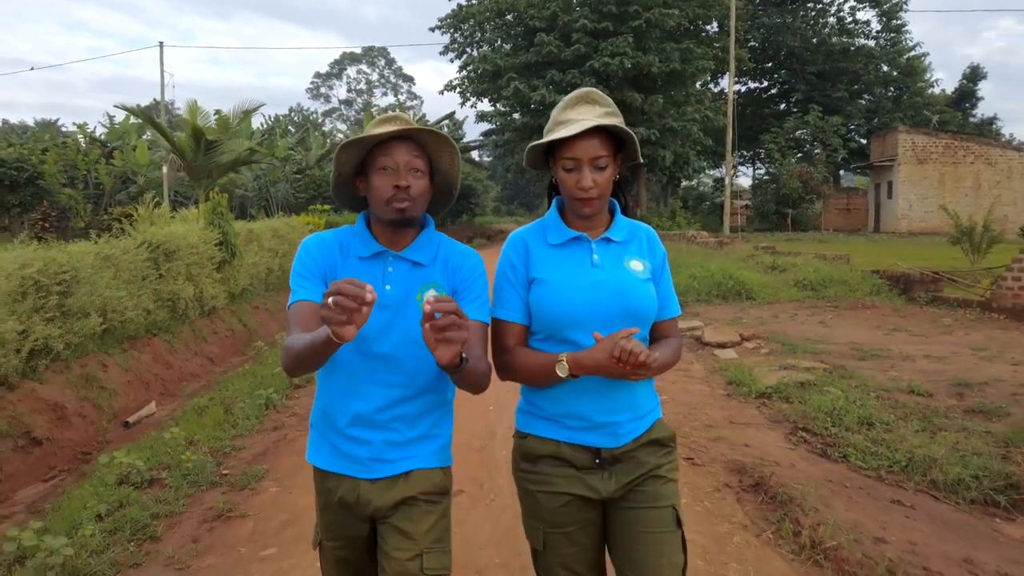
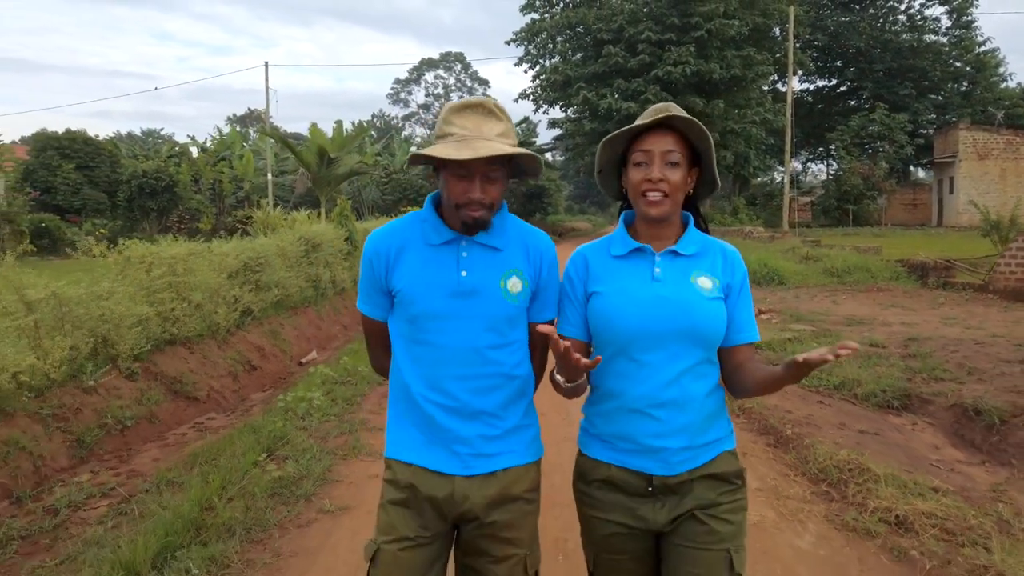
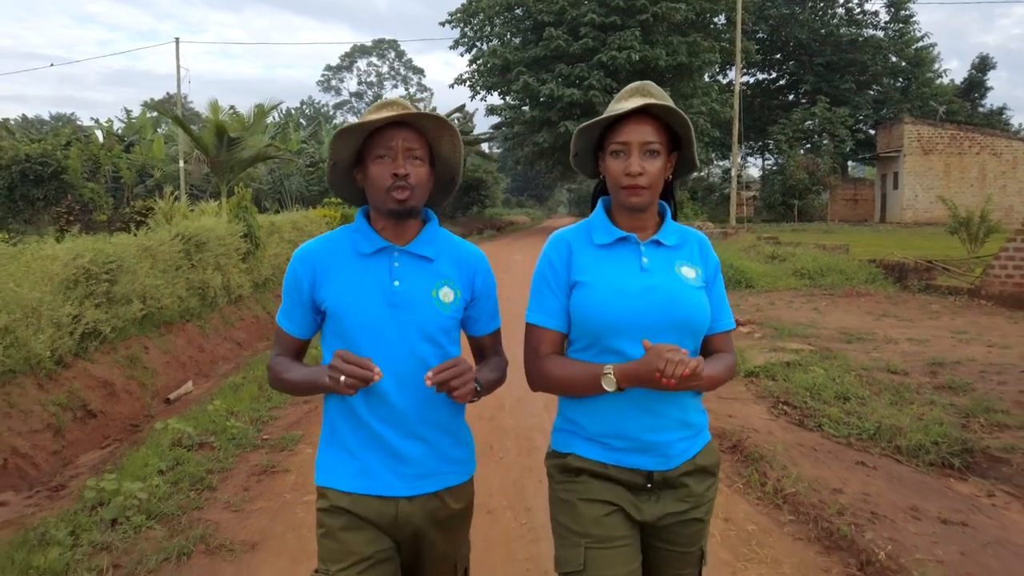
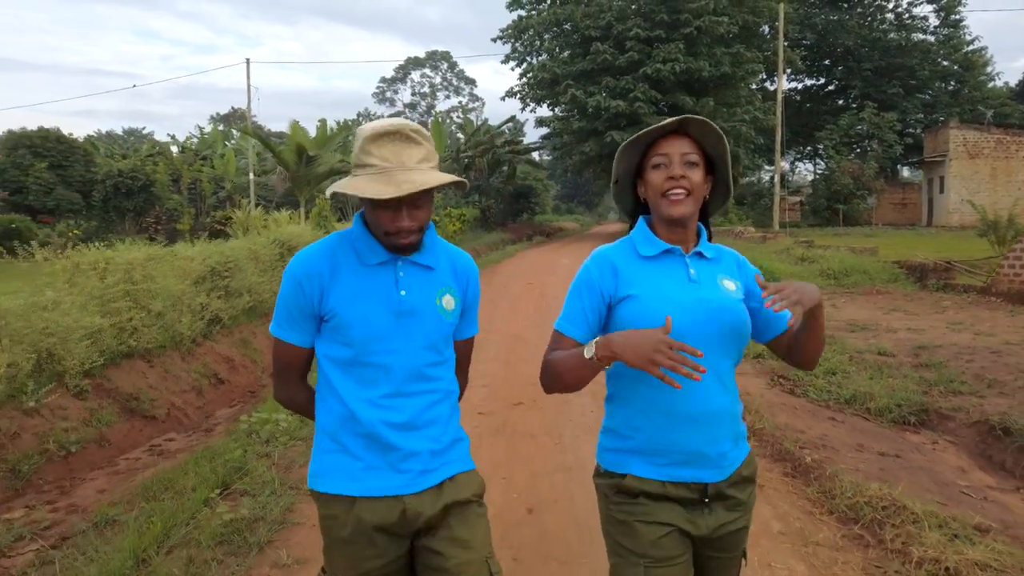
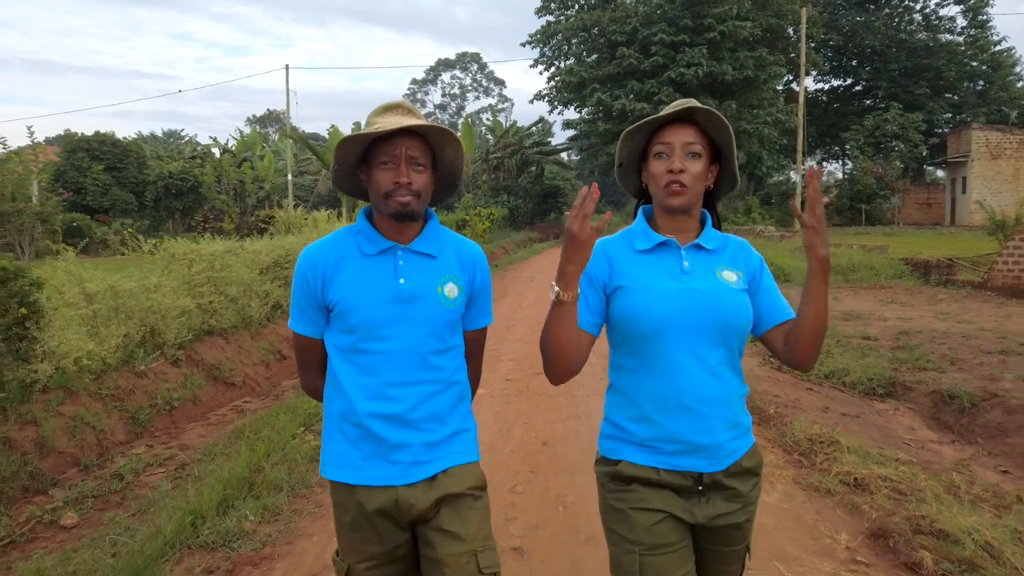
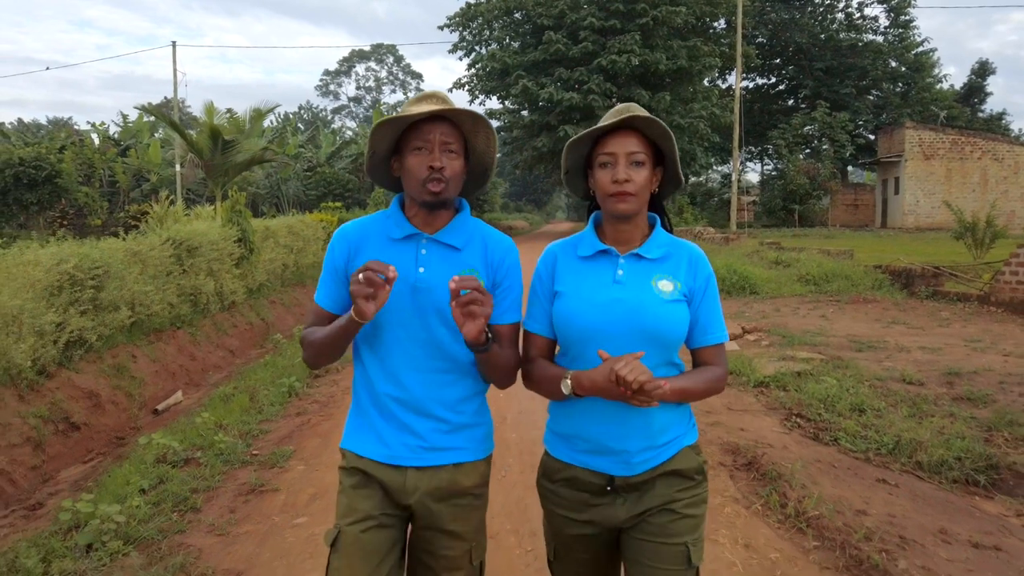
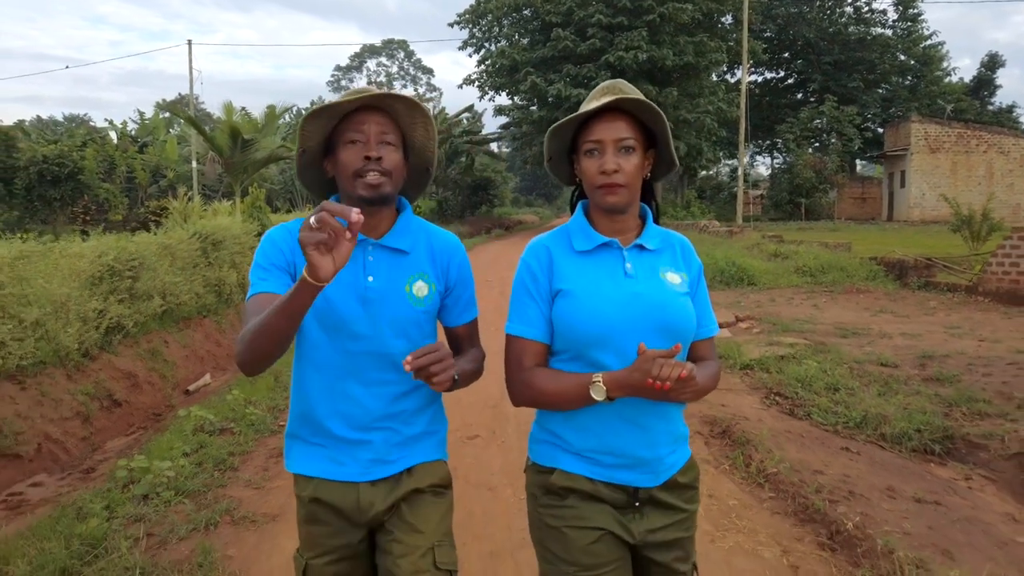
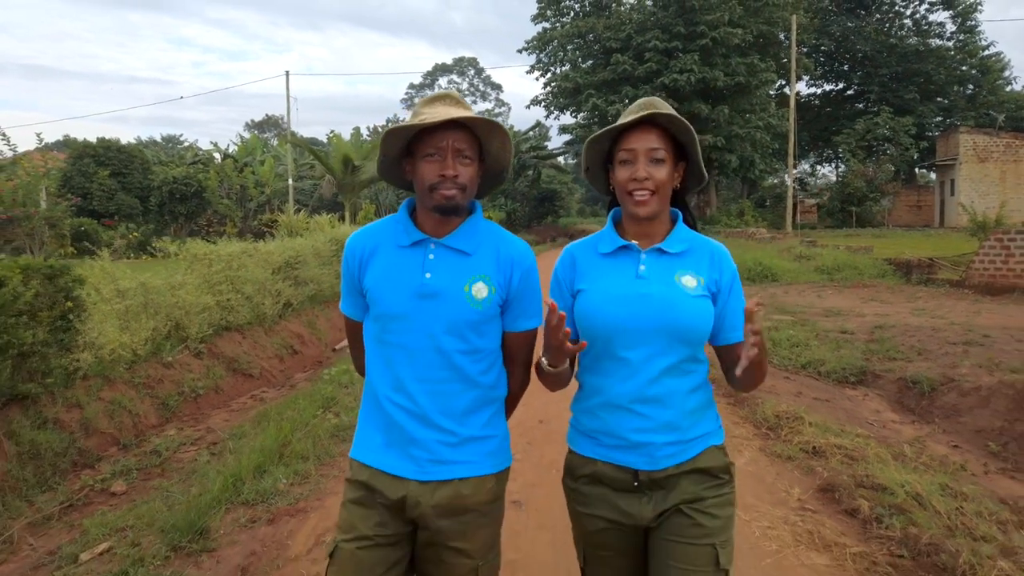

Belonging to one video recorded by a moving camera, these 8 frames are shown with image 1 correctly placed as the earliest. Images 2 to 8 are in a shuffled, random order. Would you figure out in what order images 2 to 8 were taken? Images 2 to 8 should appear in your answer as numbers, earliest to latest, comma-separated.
6, 3, 7, 4, 2, 5, 8
